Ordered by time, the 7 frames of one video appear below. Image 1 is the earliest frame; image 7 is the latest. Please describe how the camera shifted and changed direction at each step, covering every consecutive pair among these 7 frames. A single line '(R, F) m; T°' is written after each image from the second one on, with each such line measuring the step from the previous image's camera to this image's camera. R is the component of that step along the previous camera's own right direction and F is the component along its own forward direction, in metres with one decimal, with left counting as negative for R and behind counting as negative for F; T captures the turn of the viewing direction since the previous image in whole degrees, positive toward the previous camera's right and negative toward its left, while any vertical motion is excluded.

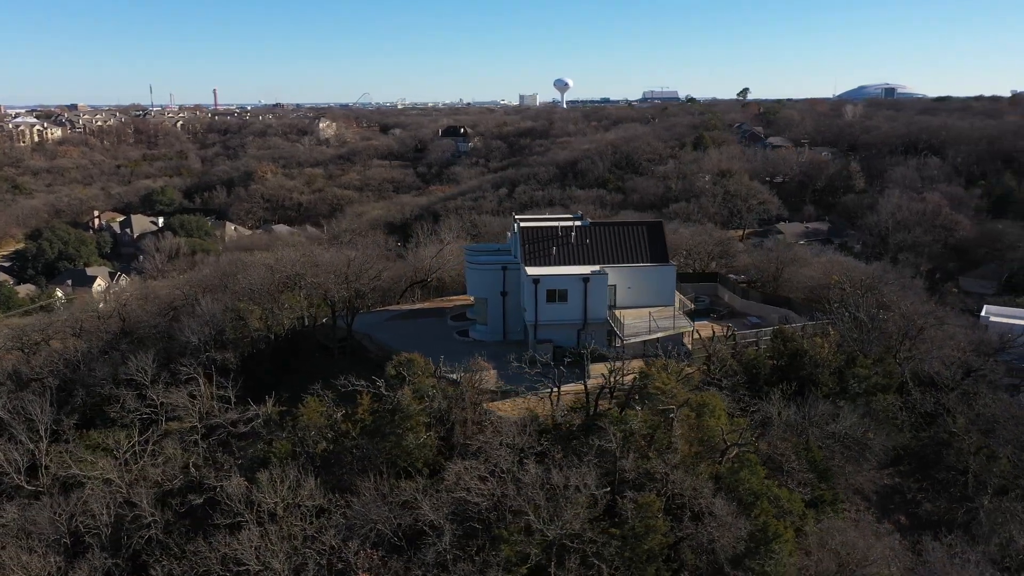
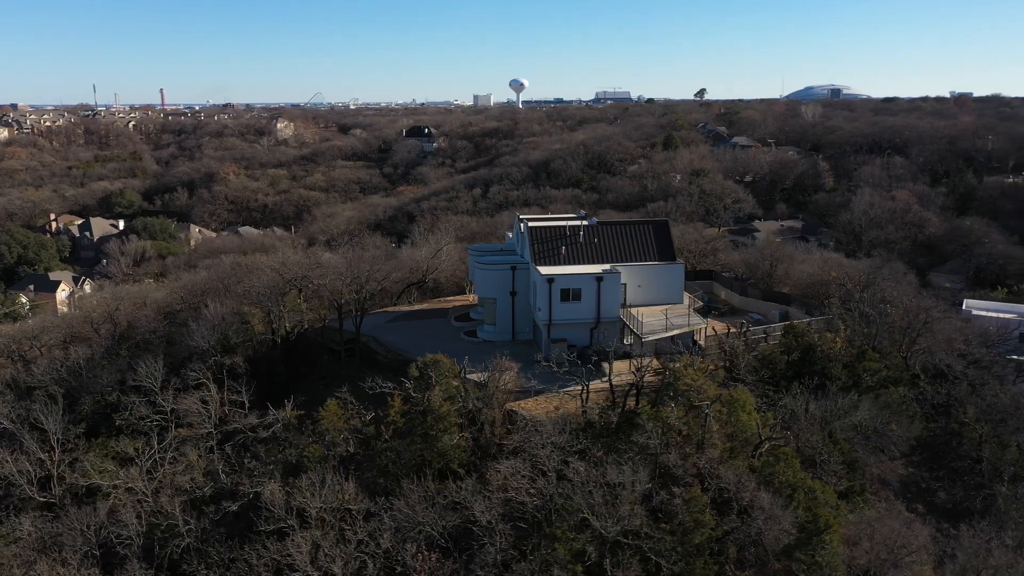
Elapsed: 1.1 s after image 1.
(-1.6, 0.0) m; +3°
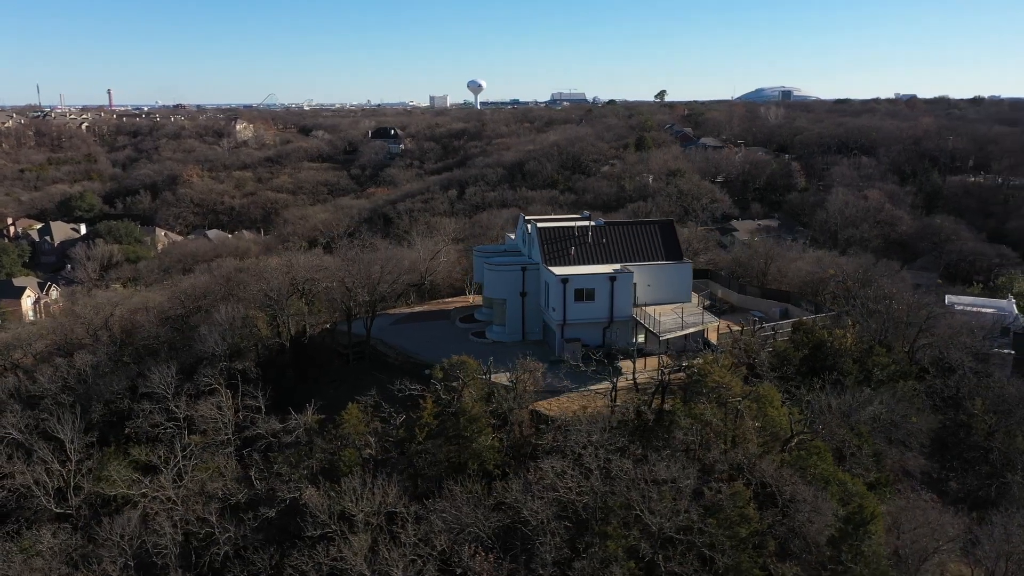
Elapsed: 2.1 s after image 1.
(-1.6, 0.0) m; +3°
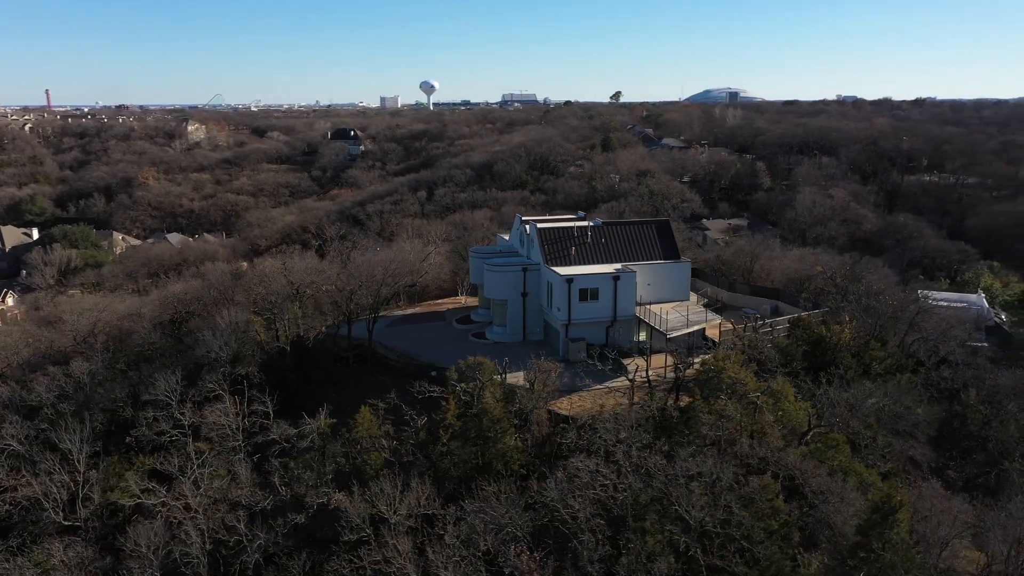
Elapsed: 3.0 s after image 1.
(-1.5, 0.0) m; +3°
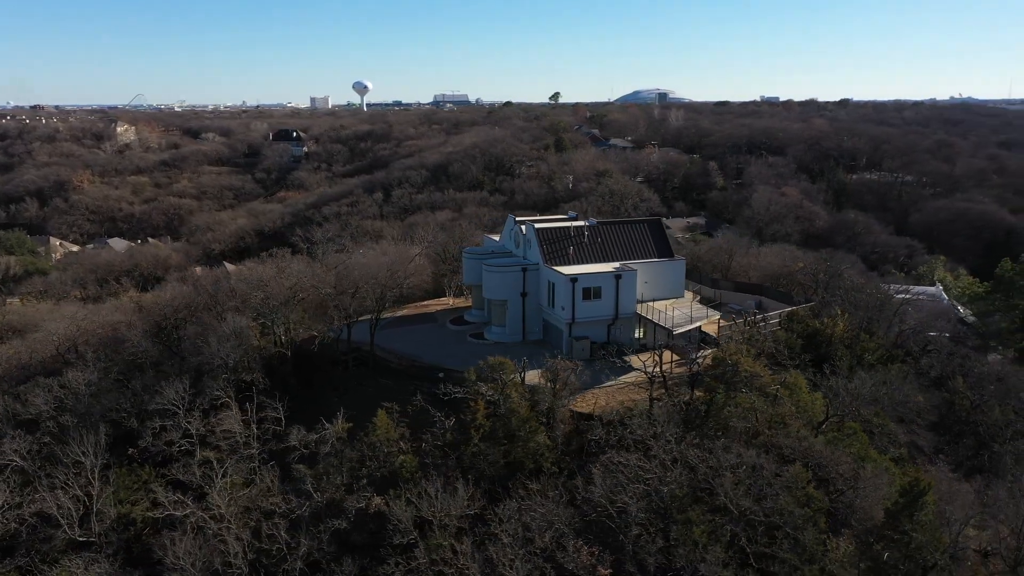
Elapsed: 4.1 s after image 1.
(-2.0, -0.1) m; +5°
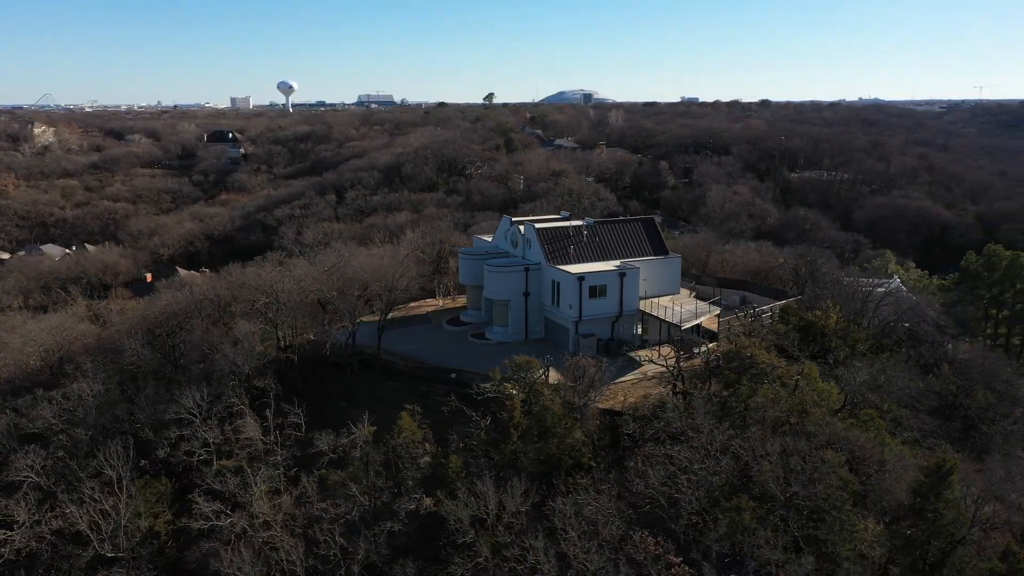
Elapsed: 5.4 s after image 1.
(-2.3, -0.1) m; +5°
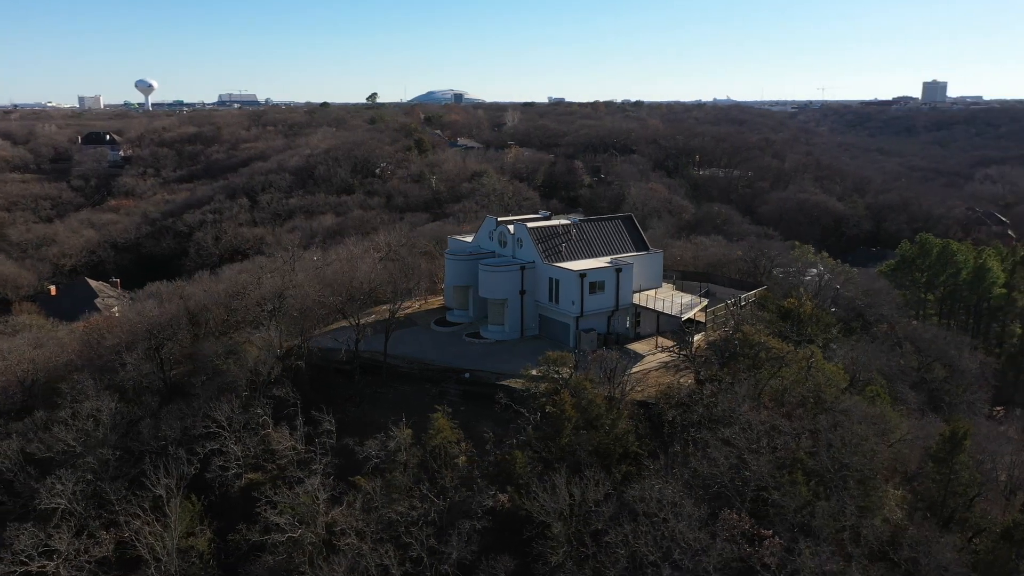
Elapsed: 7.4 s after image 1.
(-3.8, -0.1) m; +9°
